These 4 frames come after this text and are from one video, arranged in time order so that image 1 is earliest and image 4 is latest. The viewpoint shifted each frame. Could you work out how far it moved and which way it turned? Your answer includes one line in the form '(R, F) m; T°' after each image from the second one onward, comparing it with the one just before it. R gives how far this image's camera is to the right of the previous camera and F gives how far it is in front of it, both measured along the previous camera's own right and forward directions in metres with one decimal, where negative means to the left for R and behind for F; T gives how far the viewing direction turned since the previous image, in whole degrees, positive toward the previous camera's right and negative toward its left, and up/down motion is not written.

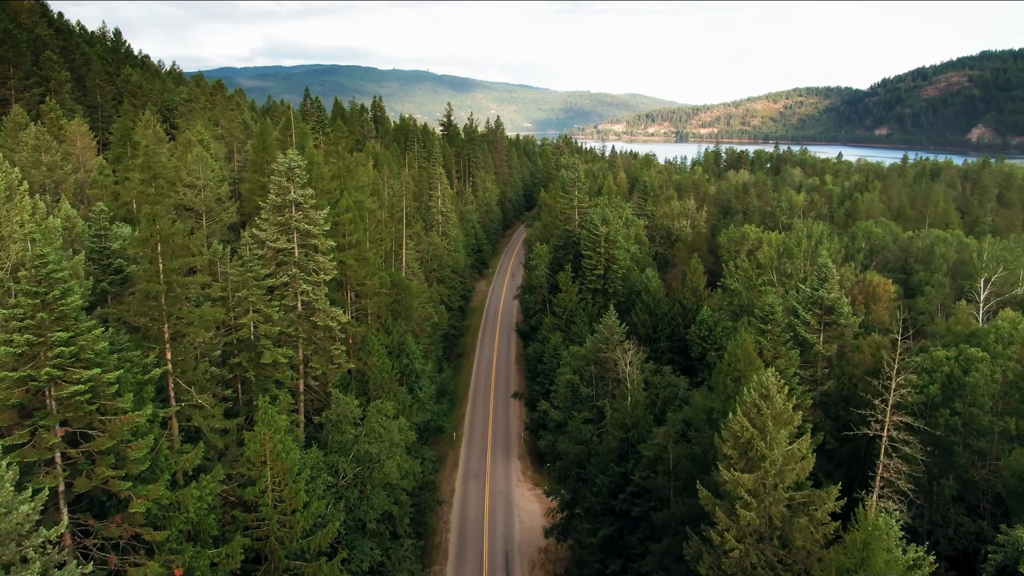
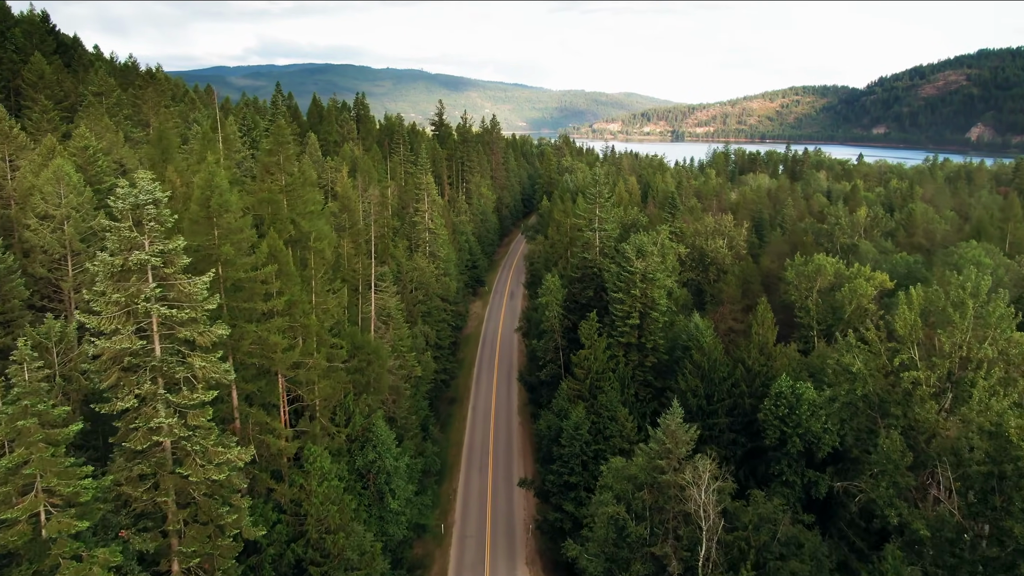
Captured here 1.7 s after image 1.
(-0.7, +14.8) m; 0°
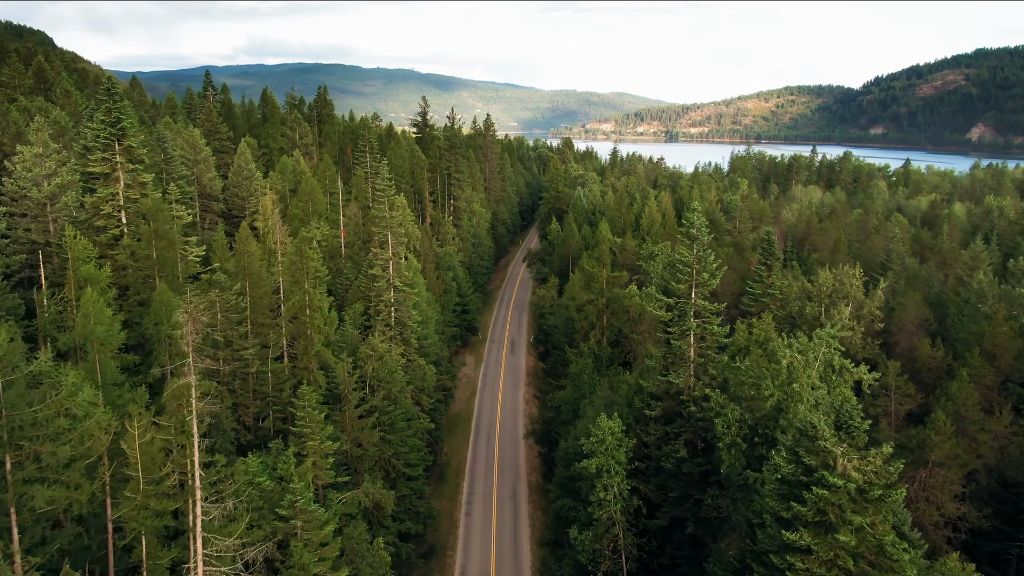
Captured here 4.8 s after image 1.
(-1.2, +26.0) m; +1°
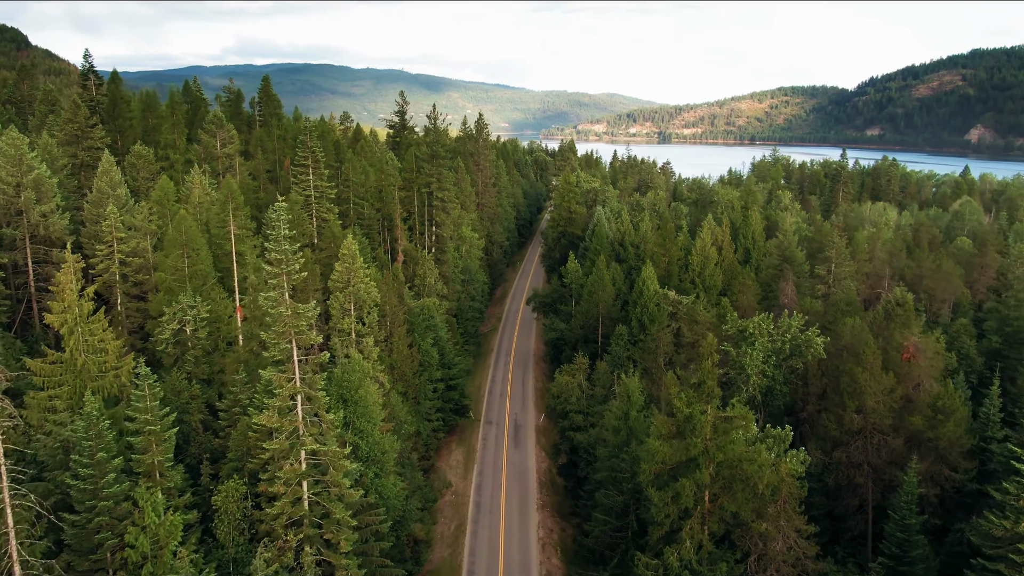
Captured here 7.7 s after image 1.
(-1.2, +24.7) m; +1°
